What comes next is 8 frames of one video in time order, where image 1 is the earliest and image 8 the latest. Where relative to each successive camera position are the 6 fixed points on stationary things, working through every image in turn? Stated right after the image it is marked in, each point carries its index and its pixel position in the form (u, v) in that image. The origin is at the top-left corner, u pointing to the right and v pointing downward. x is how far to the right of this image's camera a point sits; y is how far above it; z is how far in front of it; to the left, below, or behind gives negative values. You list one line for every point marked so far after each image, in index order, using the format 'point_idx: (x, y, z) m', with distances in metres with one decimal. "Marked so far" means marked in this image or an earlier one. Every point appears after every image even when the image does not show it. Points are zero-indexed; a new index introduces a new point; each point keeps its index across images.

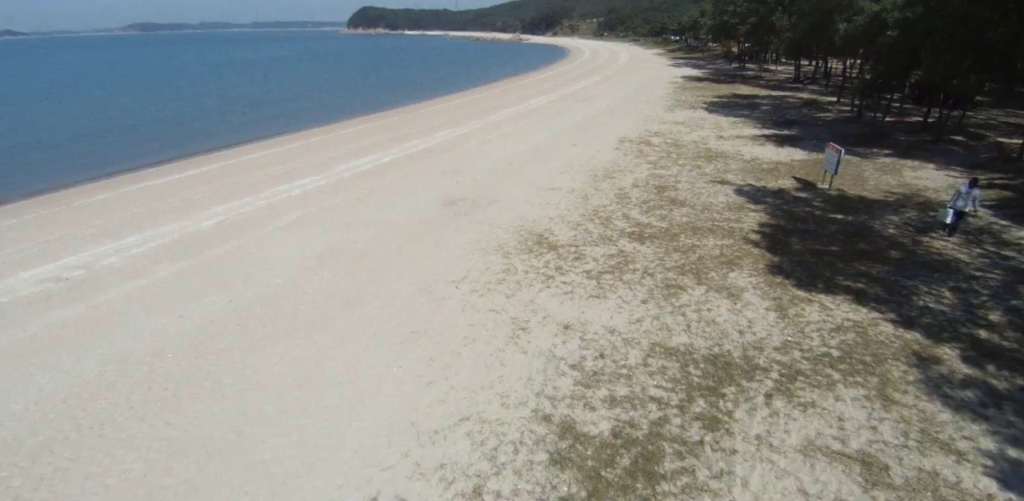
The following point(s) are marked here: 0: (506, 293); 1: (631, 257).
0: (-0.1, -0.8, +8.3) m
1: (+2.4, -0.1, +9.4) m
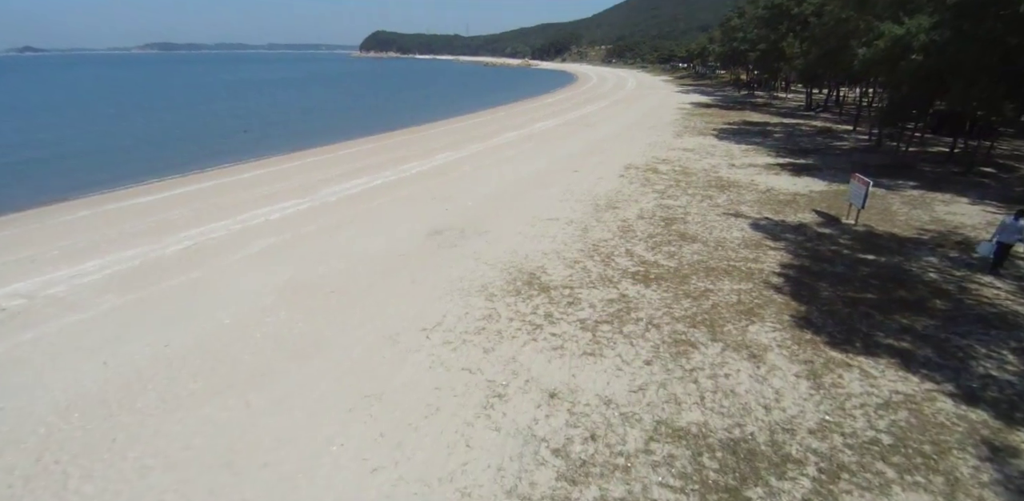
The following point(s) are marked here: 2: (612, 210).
0: (-0.4, -1.4, +7.0) m
1: (+2.1, -0.9, +8.1) m
2: (+2.7, +1.1, +13.0) m
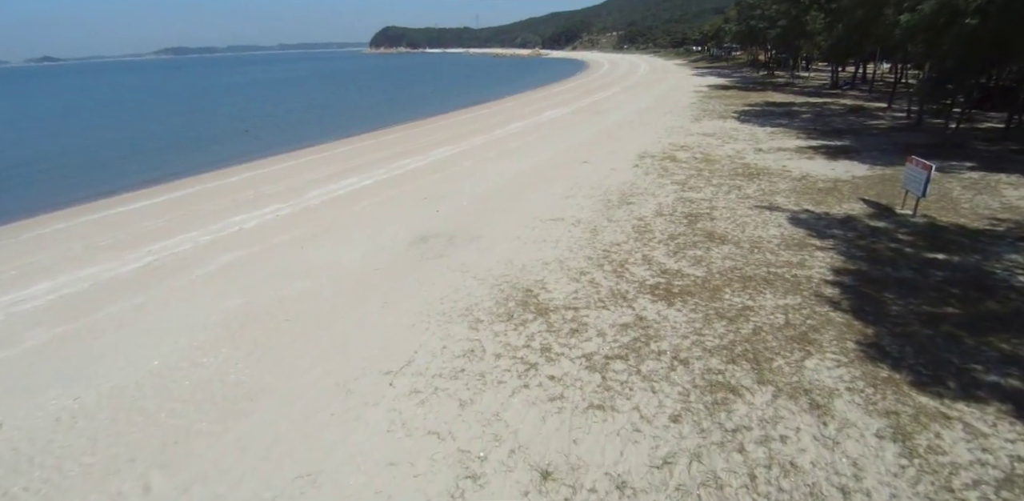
0: (-0.6, -1.7, +5.4) m
1: (+1.9, -1.1, +6.5) m
2: (+2.7, +1.0, +11.3) m
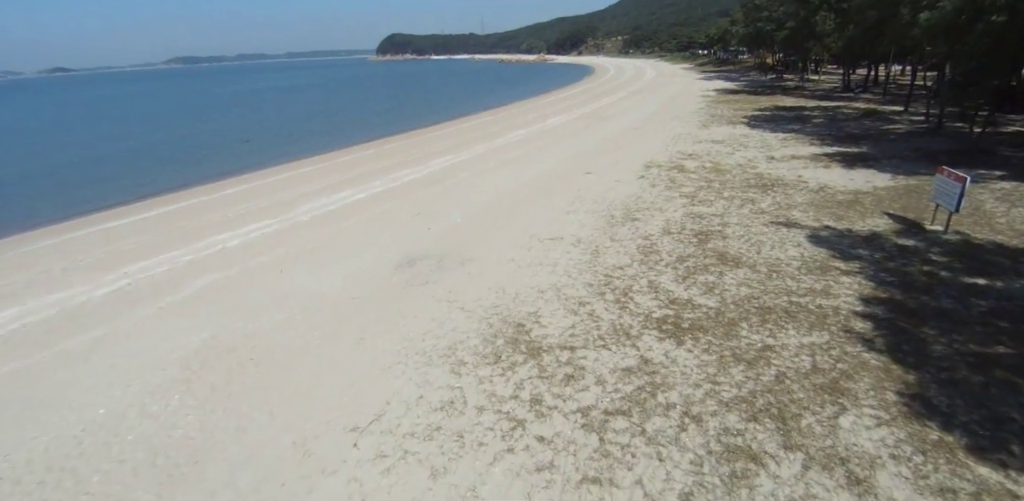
0: (-0.8, -2.1, +4.6) m
1: (+1.8, -1.5, +5.7) m
2: (+2.6, +0.6, +10.4) m
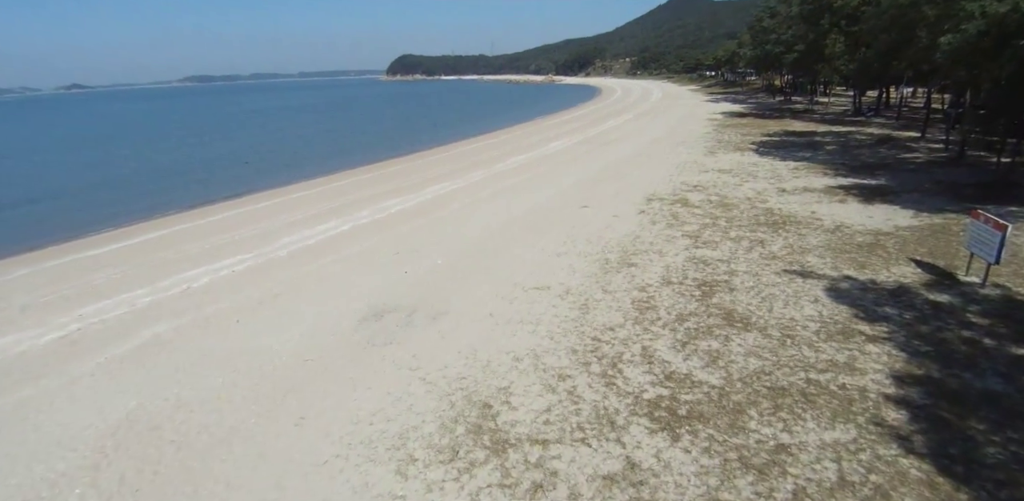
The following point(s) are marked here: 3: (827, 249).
0: (-1.2, -2.8, +3.6) m
1: (+1.3, -2.3, +4.6) m
2: (+2.2, -0.4, +9.4) m
3: (+6.7, 0.0, +10.2) m
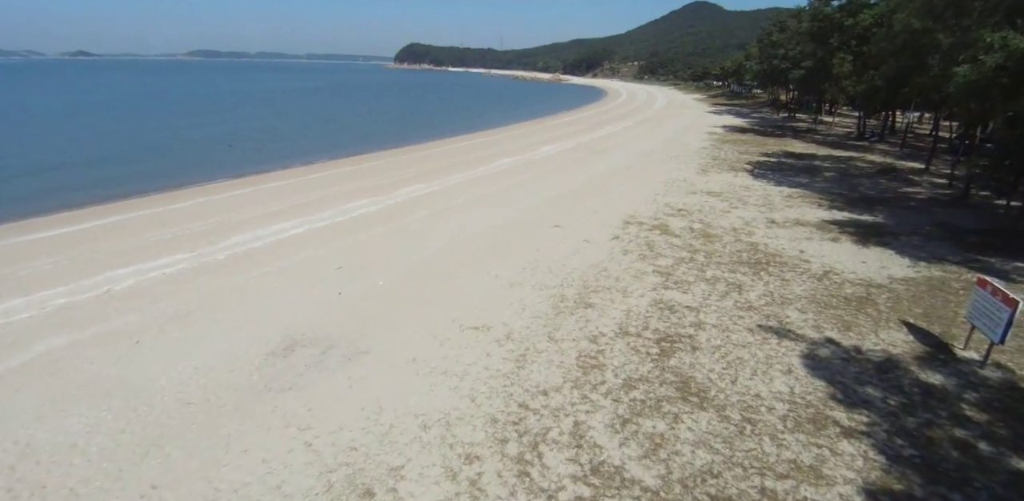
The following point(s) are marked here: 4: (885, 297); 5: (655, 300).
0: (-2.4, -3.3, +2.5) m
1: (+0.2, -3.0, +3.5) m
2: (+1.2, -1.1, +8.3) m
3: (+5.7, -1.0, +9.1) m
4: (+7.4, -0.9, +9.4) m
5: (+2.7, -0.9, +8.8) m
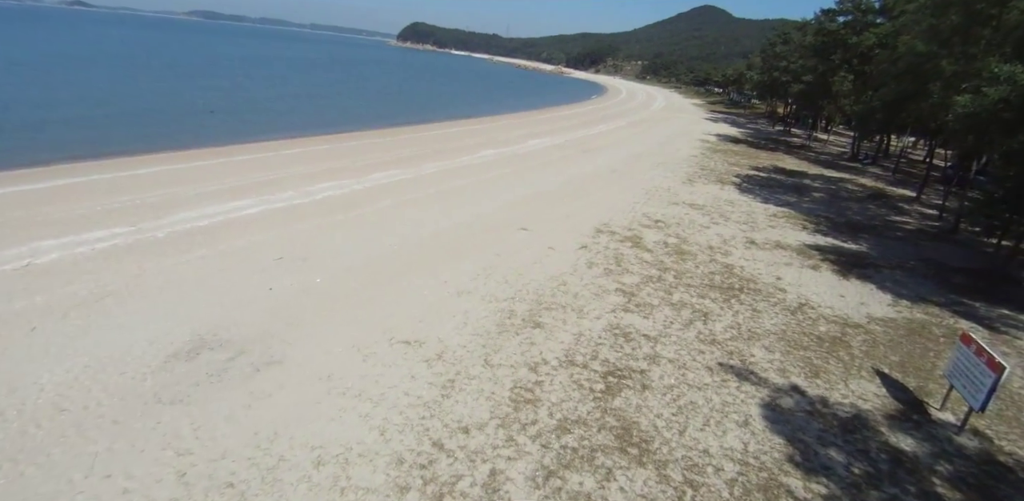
0: (-3.4, -3.4, +1.7) m
1: (-0.8, -3.2, +2.8) m
2: (+0.2, -1.3, +7.6) m
3: (+4.7, -1.5, +8.5) m
4: (+6.4, -1.6, +8.8) m
5: (+1.7, -1.3, +8.1) m
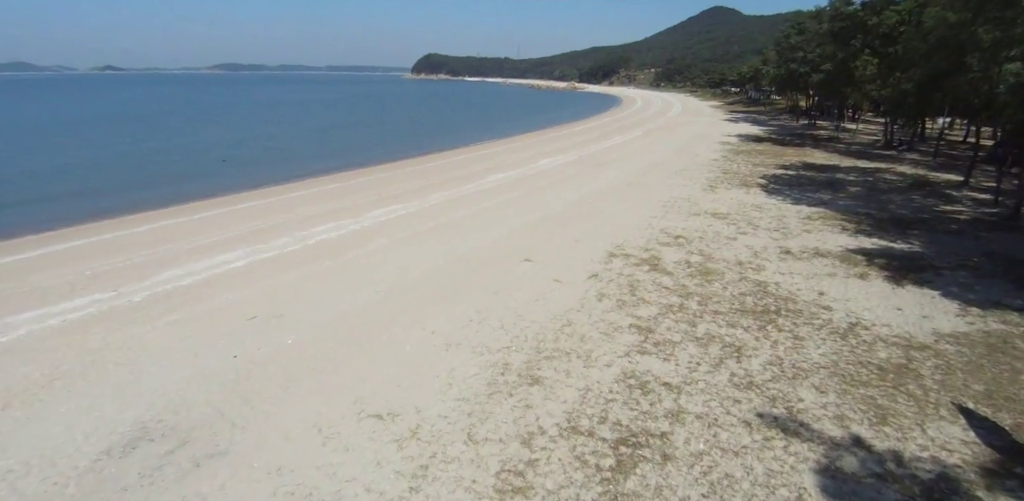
0: (-3.7, -4.1, +0.7) m
1: (-1.1, -3.7, +1.6) m
2: (+0.1, -1.9, +6.4) m
3: (+4.7, -1.8, +7.0) m
4: (+6.4, -1.7, +7.3) m
5: (+1.6, -1.7, +6.8) m
